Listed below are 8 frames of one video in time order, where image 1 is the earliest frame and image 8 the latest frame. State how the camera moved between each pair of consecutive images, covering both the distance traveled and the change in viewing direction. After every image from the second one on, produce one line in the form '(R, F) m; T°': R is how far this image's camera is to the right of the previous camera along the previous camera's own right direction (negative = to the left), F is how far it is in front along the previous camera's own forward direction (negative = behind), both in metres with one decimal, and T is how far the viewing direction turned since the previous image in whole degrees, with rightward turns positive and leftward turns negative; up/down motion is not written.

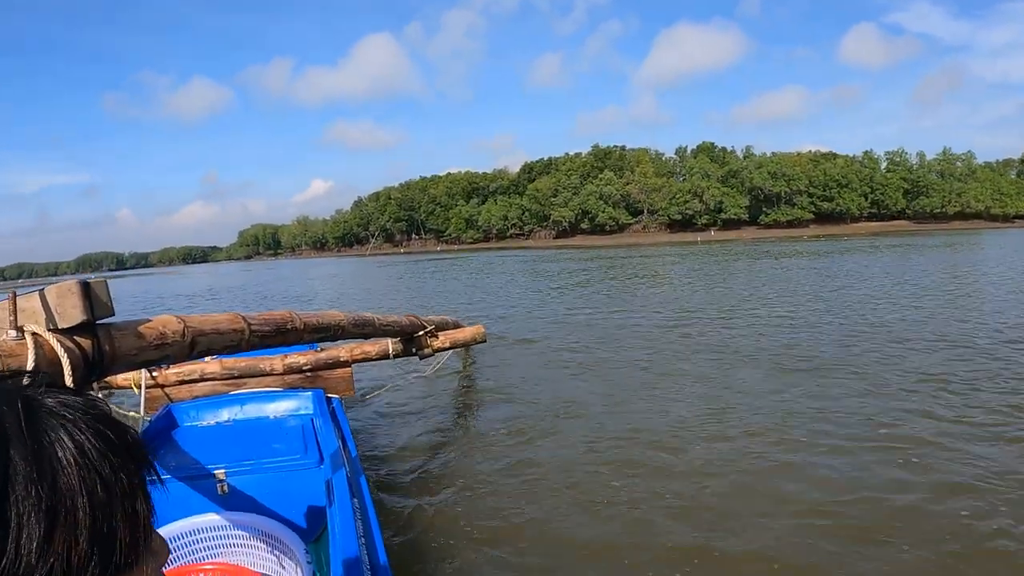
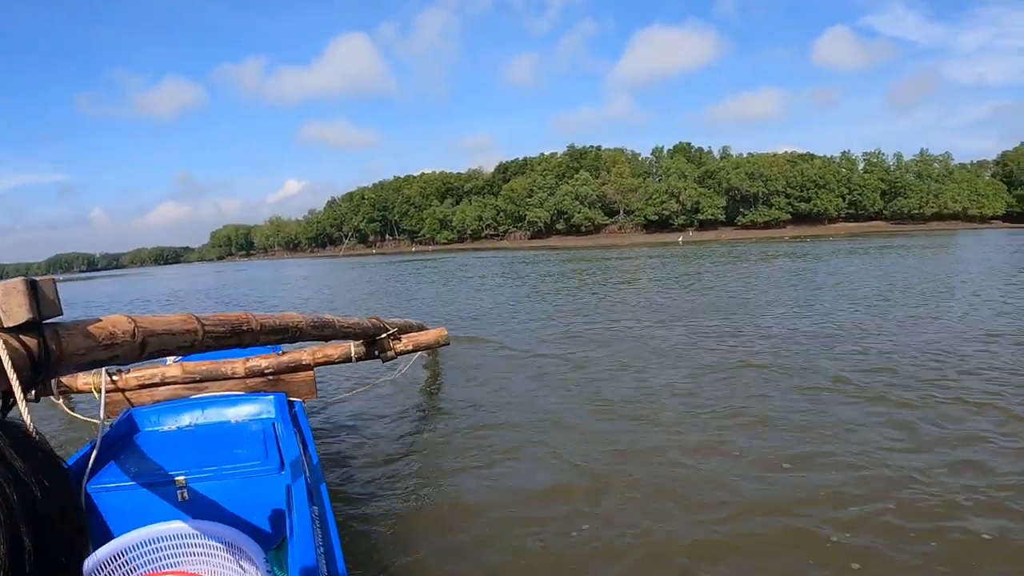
(+0.1, +0.4) m; +2°
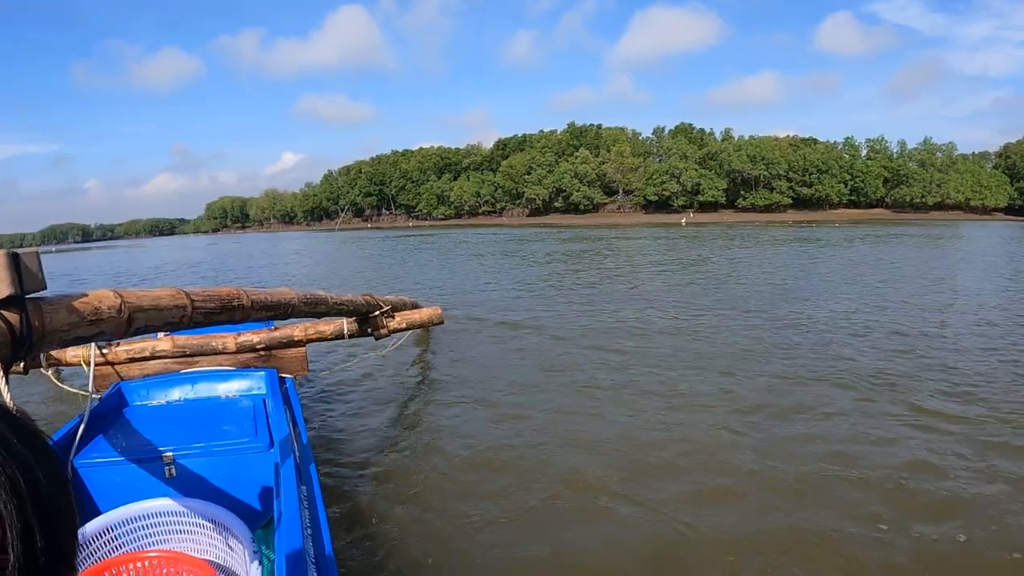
(0.0, +0.1) m; 0°
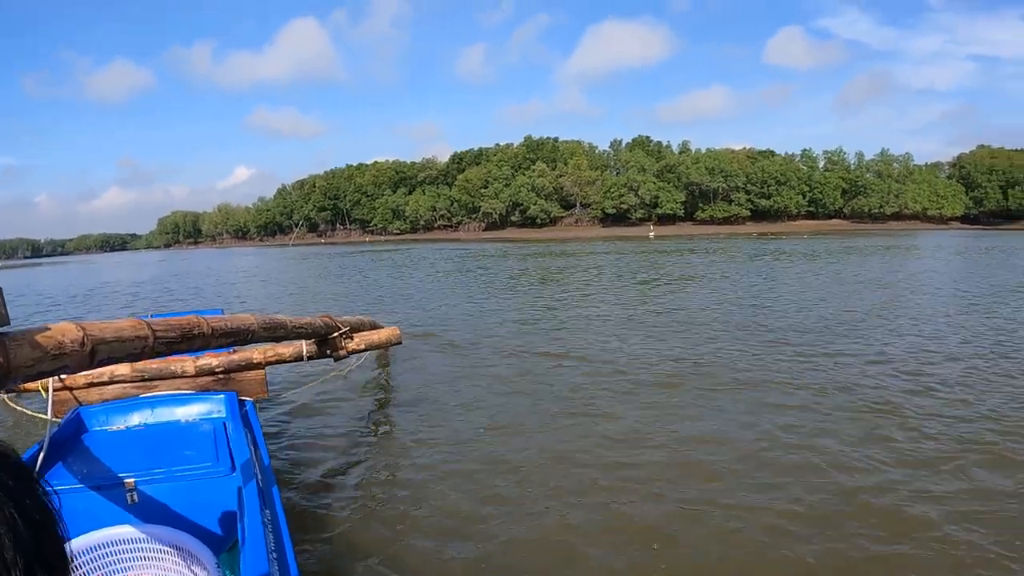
(+0.2, +0.6) m; +3°
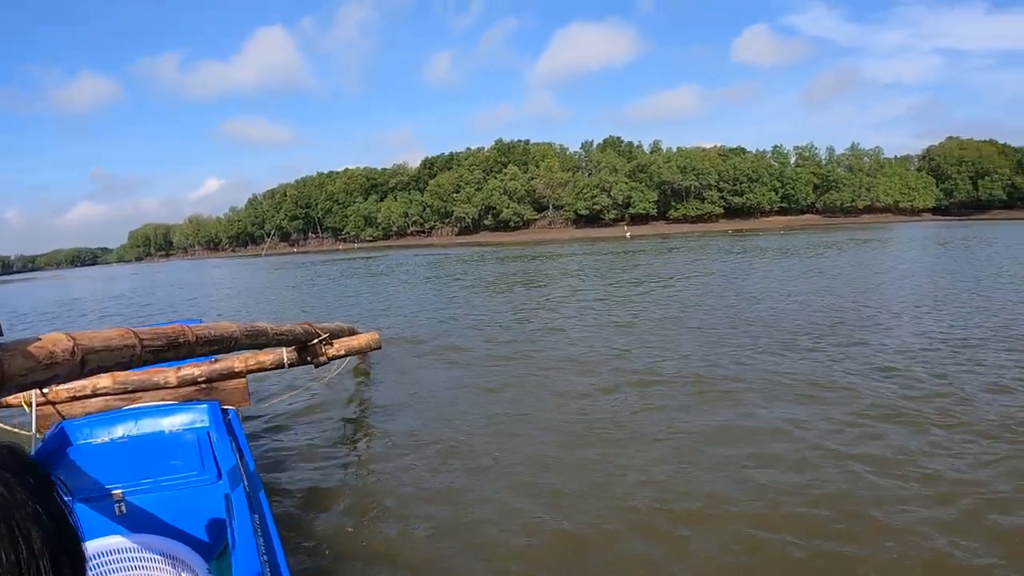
(+0.1, +0.3) m; +2°
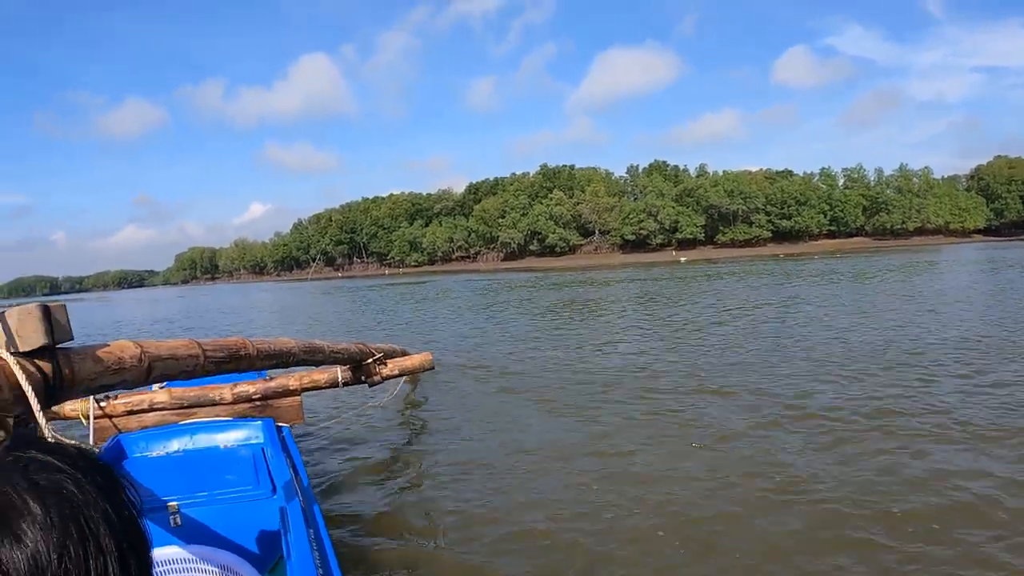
(-0.3, -0.4) m; -3°
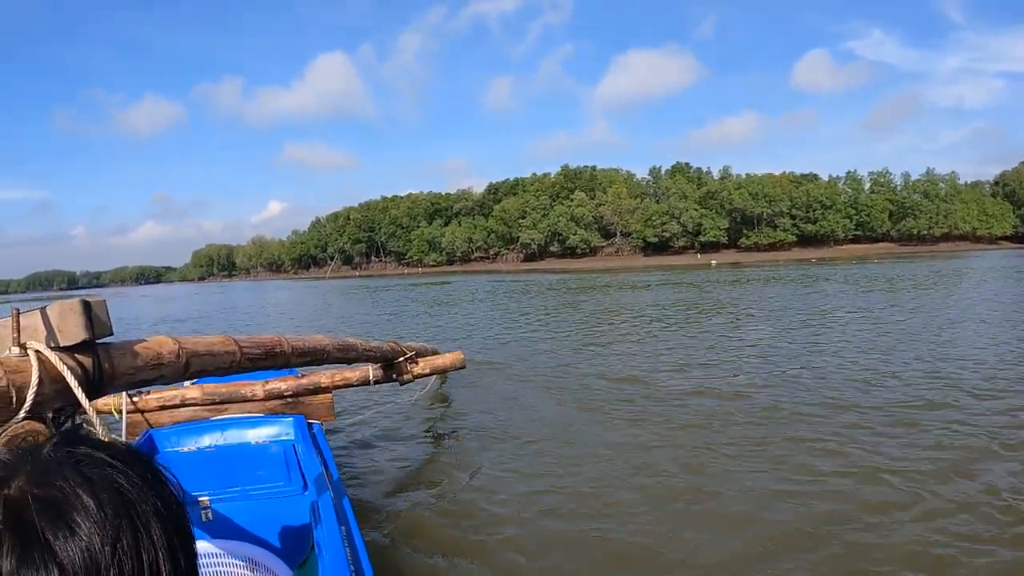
(-0.2, -0.1) m; -1°
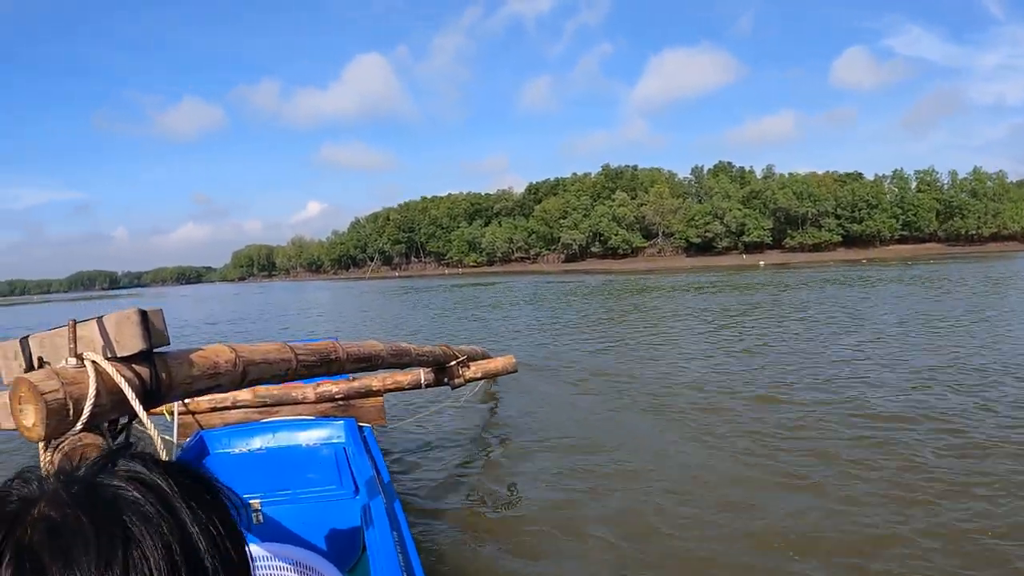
(-0.3, -0.4) m; -3°
